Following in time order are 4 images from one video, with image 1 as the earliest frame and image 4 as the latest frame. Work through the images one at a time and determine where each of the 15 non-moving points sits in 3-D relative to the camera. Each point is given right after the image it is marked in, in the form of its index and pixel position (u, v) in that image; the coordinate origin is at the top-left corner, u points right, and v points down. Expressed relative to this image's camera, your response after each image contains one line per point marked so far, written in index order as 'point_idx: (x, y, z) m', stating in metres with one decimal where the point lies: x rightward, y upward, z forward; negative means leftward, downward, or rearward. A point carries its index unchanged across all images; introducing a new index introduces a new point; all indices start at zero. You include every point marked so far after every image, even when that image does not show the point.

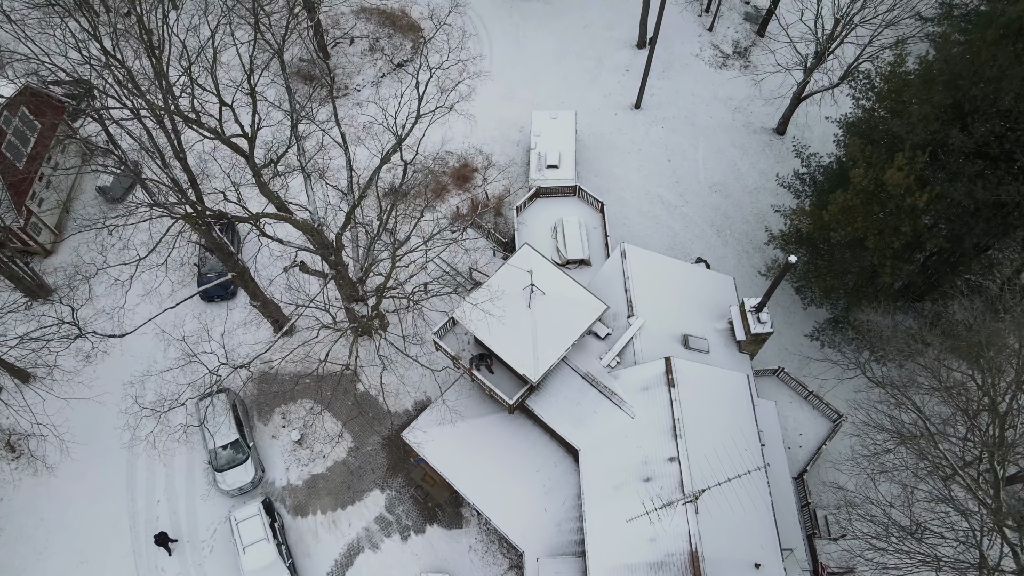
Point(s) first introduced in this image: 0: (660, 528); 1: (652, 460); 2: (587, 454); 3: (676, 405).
0: (+3.6, -5.9, +18.1) m
1: (+3.6, -4.4, +18.9) m
2: (+2.0, -4.5, +19.8) m
3: (+4.2, -3.0, +19.0) m
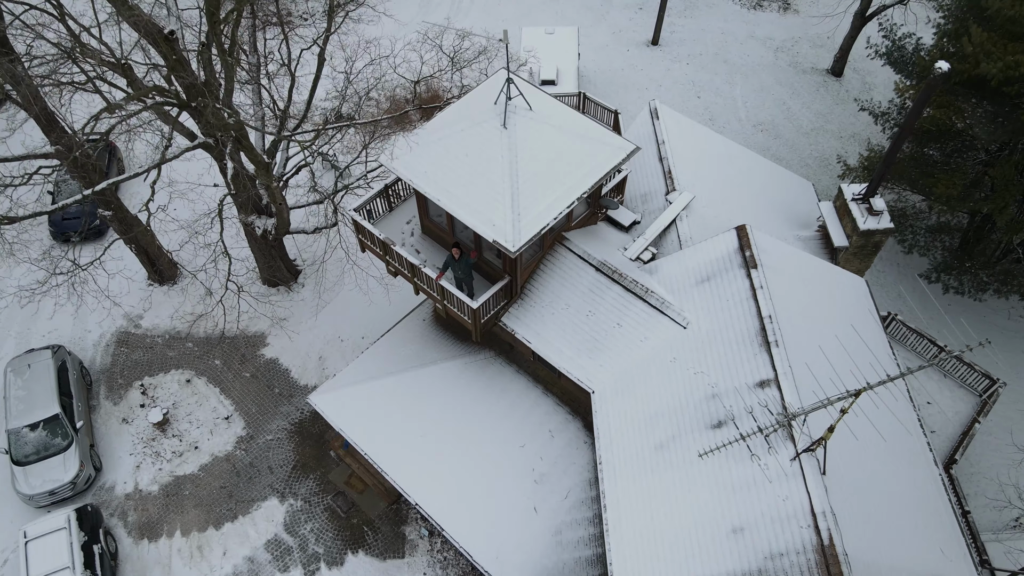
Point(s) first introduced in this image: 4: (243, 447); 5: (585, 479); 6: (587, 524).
0: (+3.0, -2.8, +9.5) m
1: (+3.0, -1.5, +10.5) m
2: (+1.4, -1.7, +11.4) m
3: (+3.7, -0.1, +10.8) m
4: (-5.8, -3.4, +16.0) m
5: (+1.2, -3.3, +12.7) m
6: (+1.3, -3.9, +12.2) m
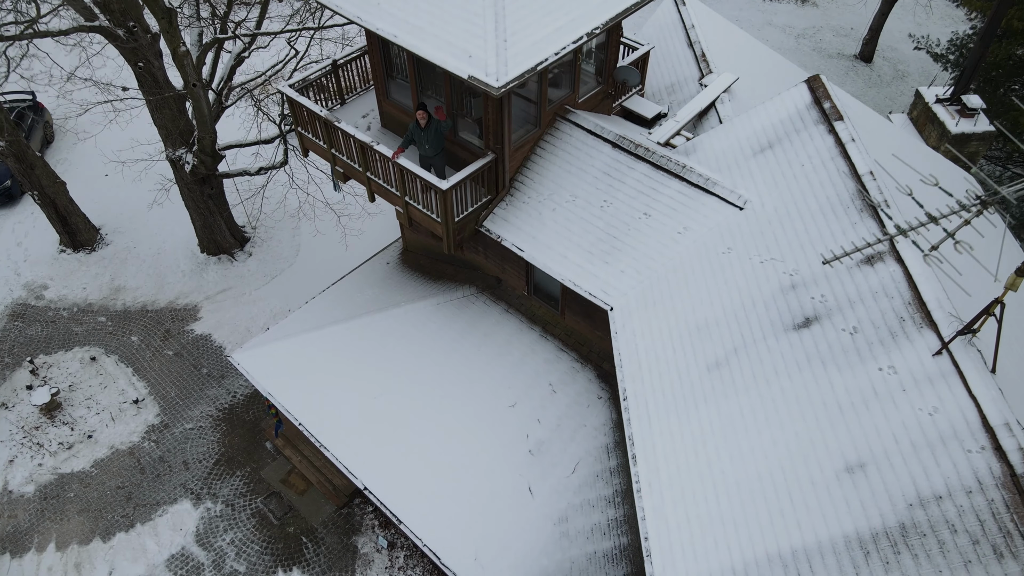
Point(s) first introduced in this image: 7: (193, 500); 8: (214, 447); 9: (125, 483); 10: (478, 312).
0: (+2.9, -1.2, +5.9) m
1: (+2.8, +0.1, +7.0) m
2: (+1.2, -0.3, +7.9) m
3: (+3.5, +1.4, +7.5) m
4: (-6.0, -2.5, +12.3) m
5: (+1.1, -2.0, +9.0) m
6: (+1.1, -2.5, +8.5) m
7: (-5.0, -3.3, +11.5) m
8: (-4.9, -2.6, +12.2) m
9: (-6.1, -3.1, +11.7) m
10: (-0.5, -0.4, +10.5) m
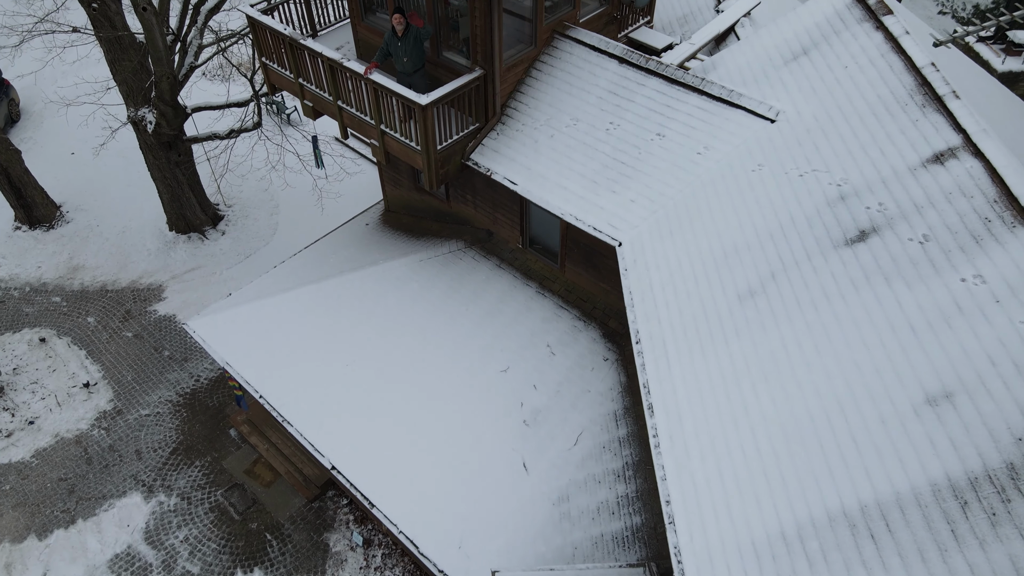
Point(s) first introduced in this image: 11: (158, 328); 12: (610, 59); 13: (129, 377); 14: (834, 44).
0: (+2.8, -0.4, +4.6) m
1: (+2.7, +0.8, +5.8) m
2: (+1.2, +0.4, +6.7) m
3: (+3.4, +2.1, +6.2) m
4: (-6.1, -2.0, +10.9) m
5: (+1.0, -1.3, +7.7) m
6: (+1.0, -1.9, +7.2) m
7: (-5.0, -2.8, +10.1) m
8: (-5.0, -2.2, +10.8) m
9: (-6.2, -2.6, +10.4) m
10: (-0.6, +0.2, +9.2) m
11: (-5.9, -0.7, +12.3) m
12: (+1.0, +2.3, +7.7) m
13: (-6.0, -1.4, +11.6) m
14: (+3.0, +2.3, +6.9) m
